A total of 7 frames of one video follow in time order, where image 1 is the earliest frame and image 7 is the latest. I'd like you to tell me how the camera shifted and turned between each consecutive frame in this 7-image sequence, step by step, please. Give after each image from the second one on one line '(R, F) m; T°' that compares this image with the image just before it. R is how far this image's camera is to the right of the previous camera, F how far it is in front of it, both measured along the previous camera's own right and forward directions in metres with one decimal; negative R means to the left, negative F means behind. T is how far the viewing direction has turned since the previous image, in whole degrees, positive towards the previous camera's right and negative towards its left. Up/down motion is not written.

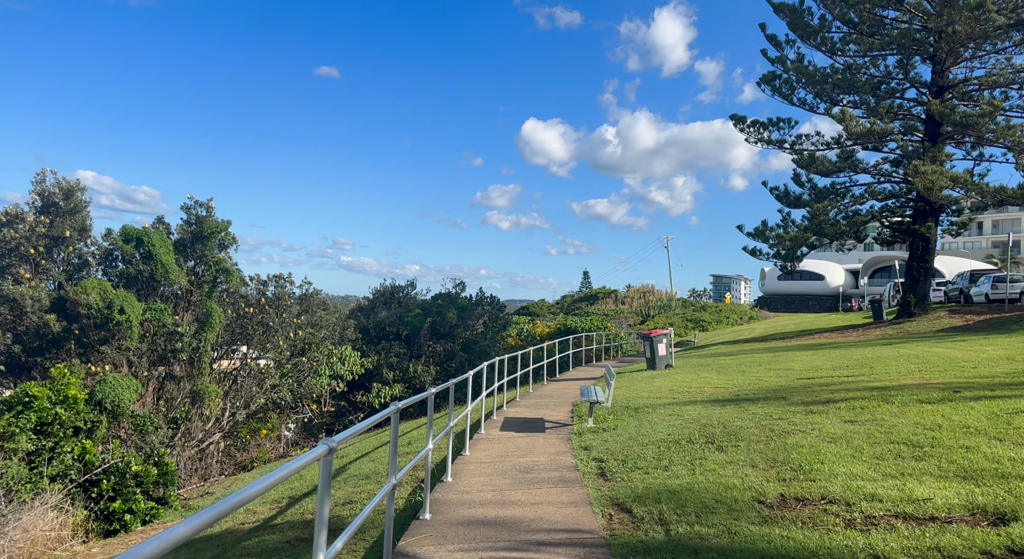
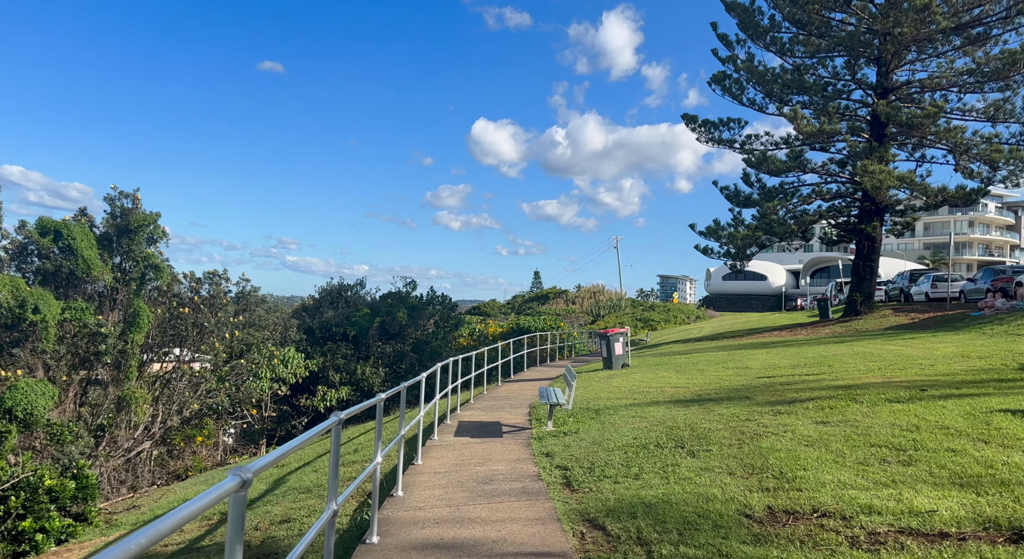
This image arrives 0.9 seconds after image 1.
(-0.1, +0.6) m; +4°
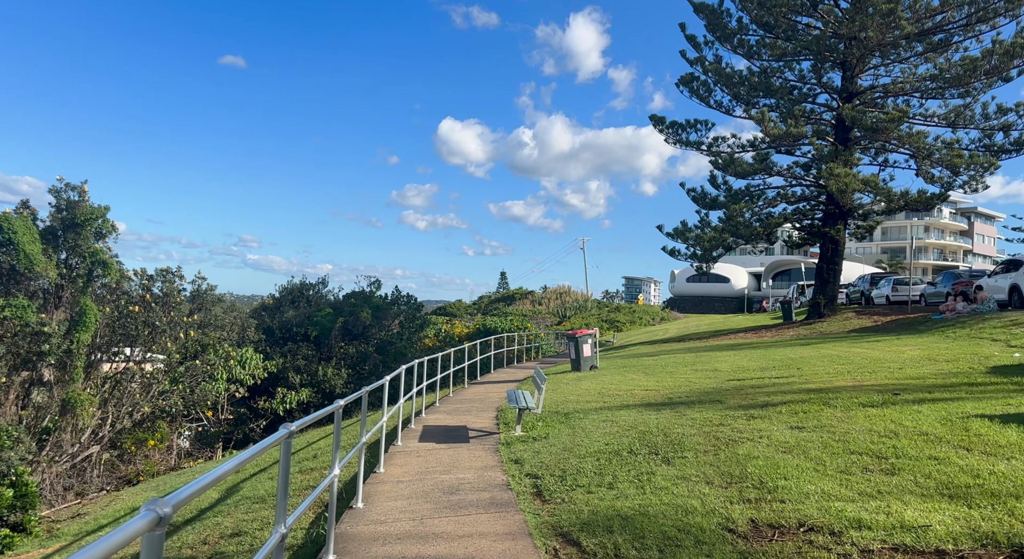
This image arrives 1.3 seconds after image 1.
(0.0, +0.3) m; +3°
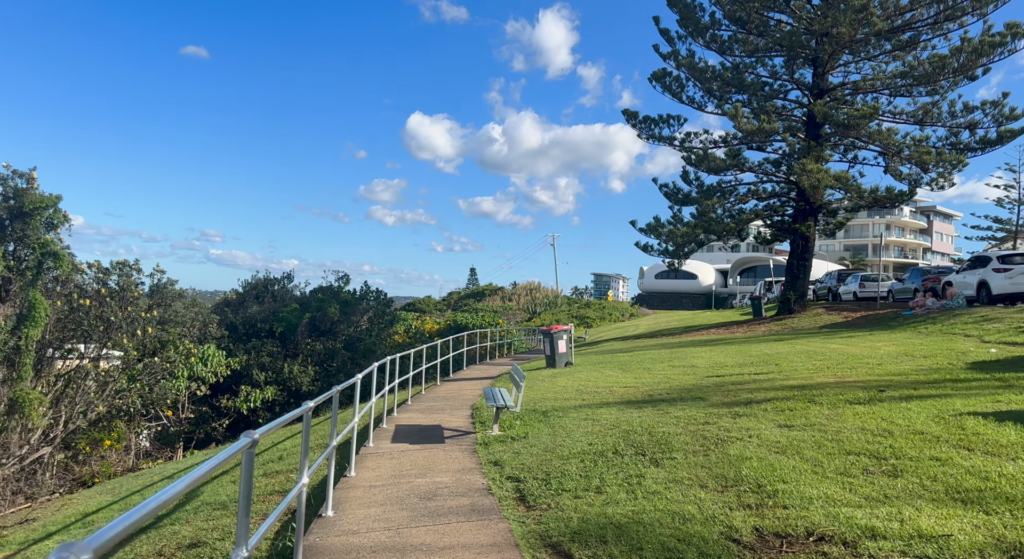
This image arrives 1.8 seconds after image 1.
(-0.1, +0.4) m; +3°
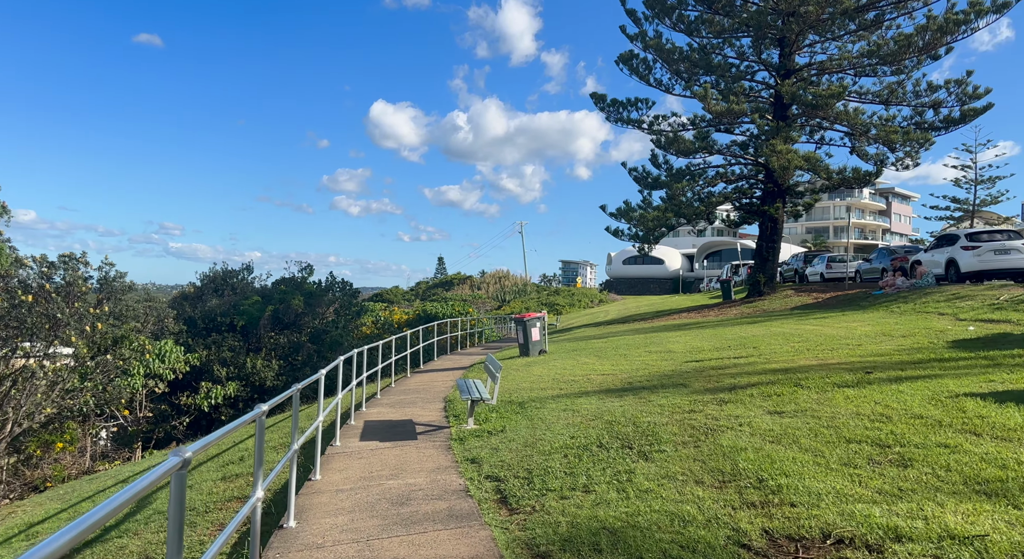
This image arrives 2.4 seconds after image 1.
(-0.1, +0.5) m; +3°
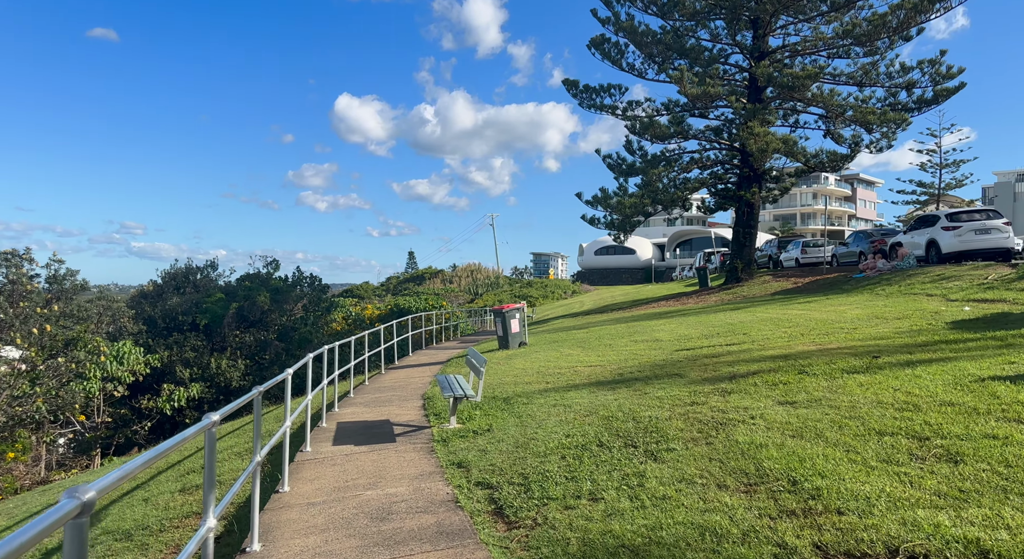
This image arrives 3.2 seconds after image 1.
(-0.1, +0.6) m; +3°
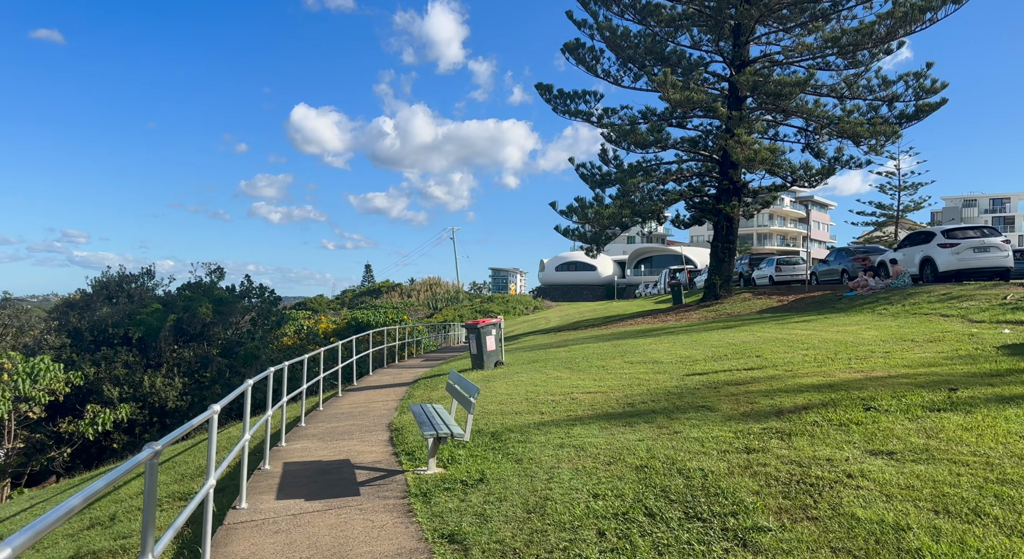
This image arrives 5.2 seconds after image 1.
(-0.4, +1.5) m; +4°
